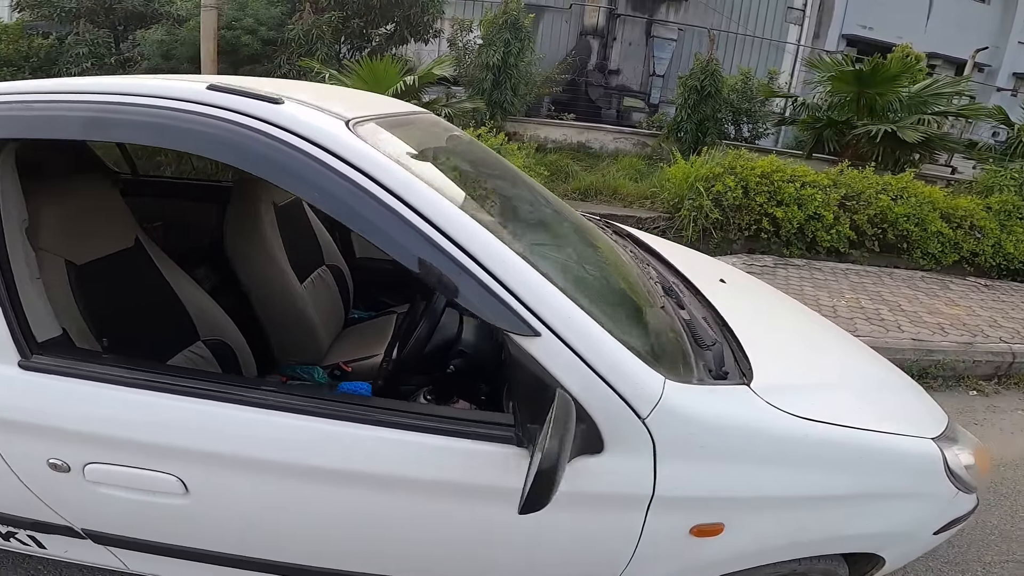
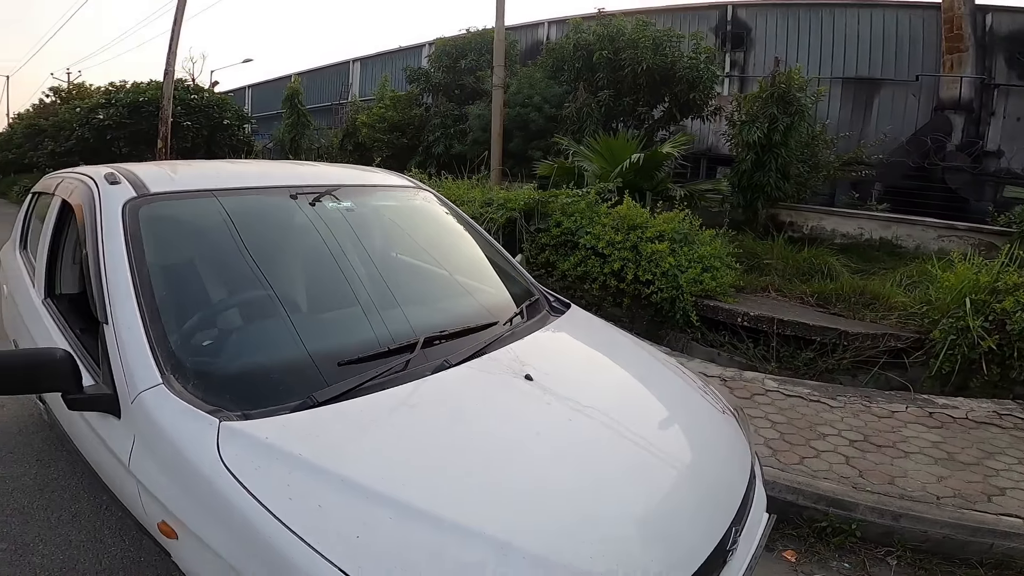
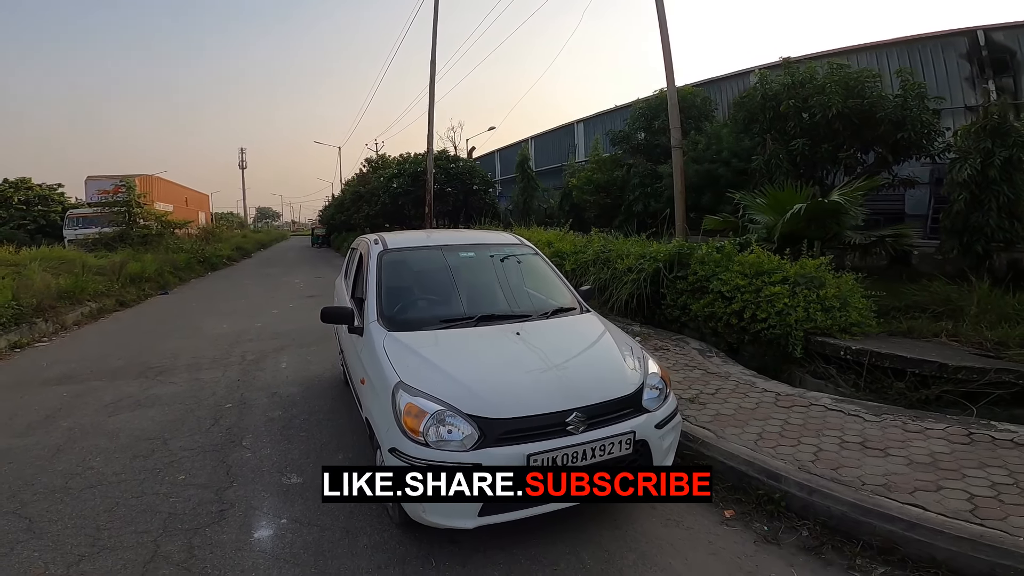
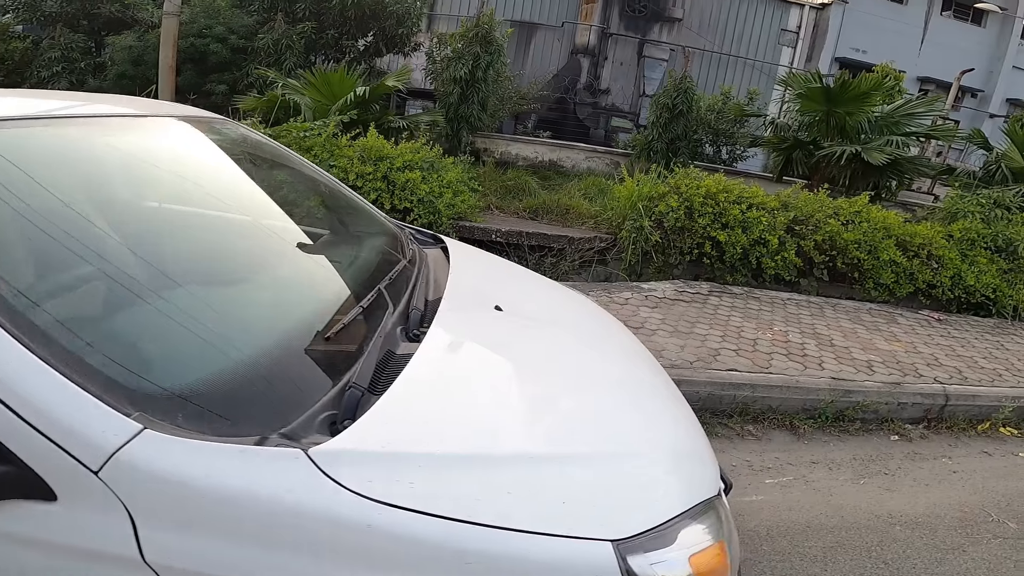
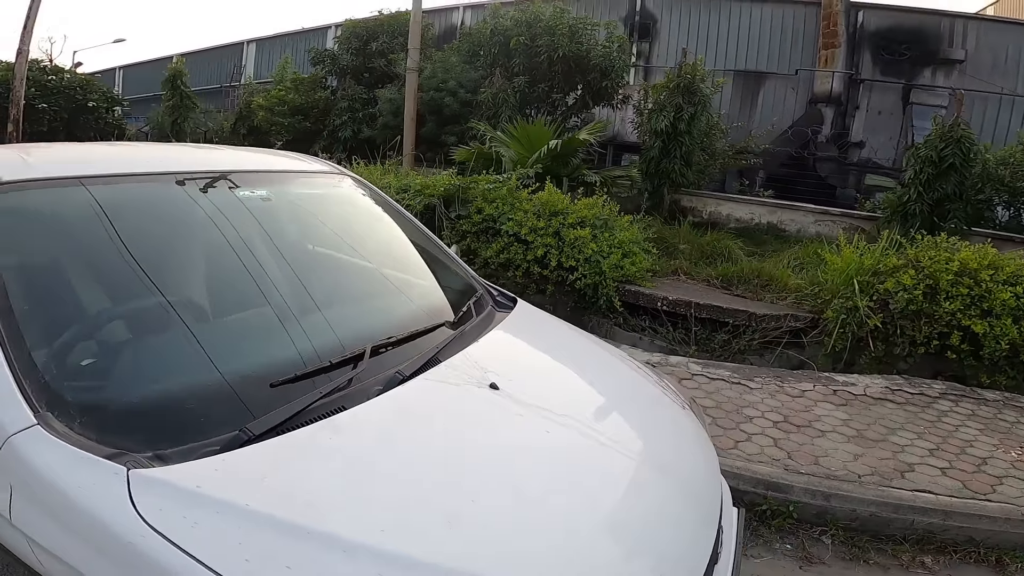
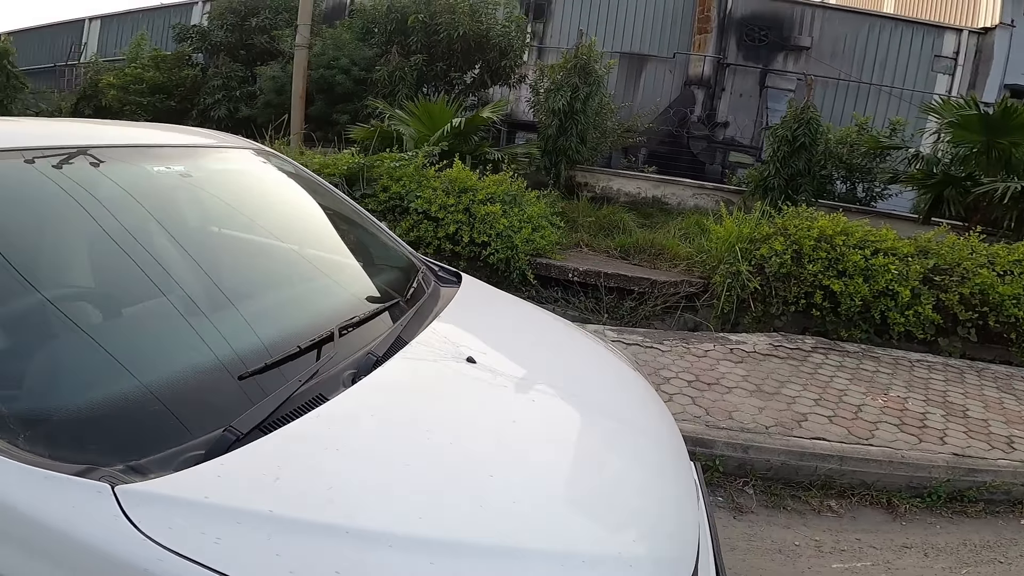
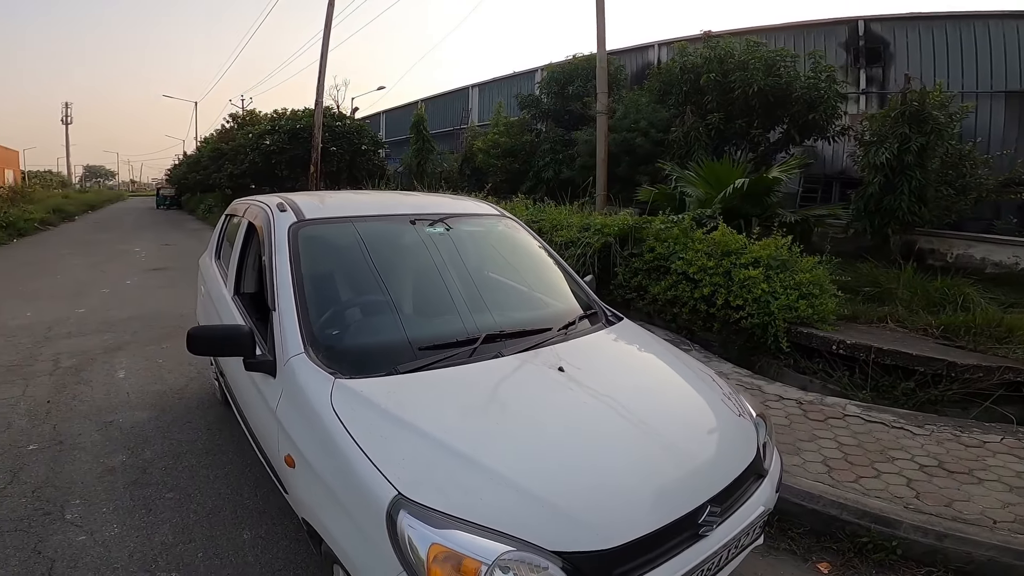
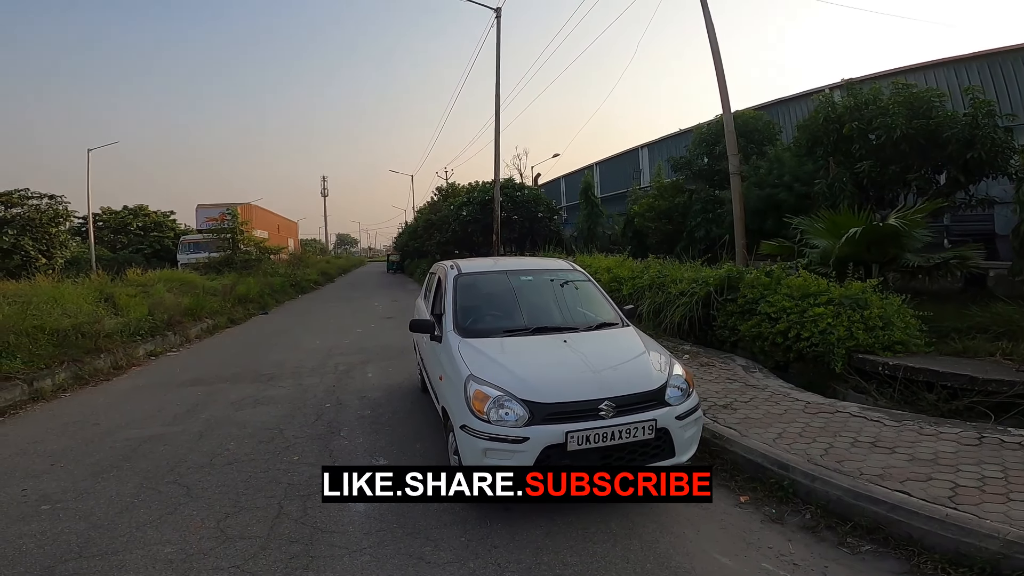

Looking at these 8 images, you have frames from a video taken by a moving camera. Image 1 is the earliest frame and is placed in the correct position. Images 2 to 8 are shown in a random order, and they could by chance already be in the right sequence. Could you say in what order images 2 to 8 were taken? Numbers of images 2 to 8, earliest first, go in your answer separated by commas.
4, 6, 5, 2, 7, 3, 8
